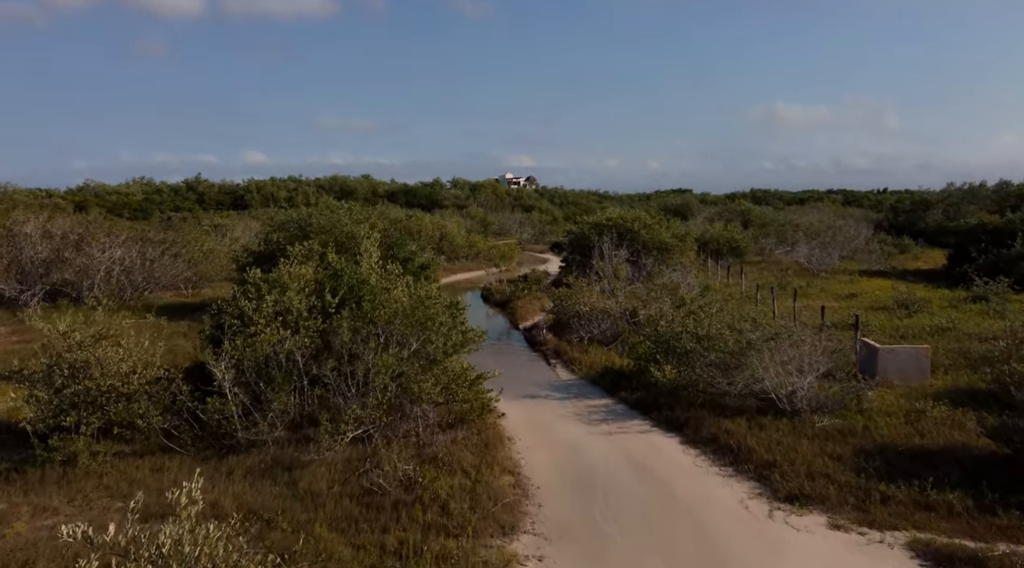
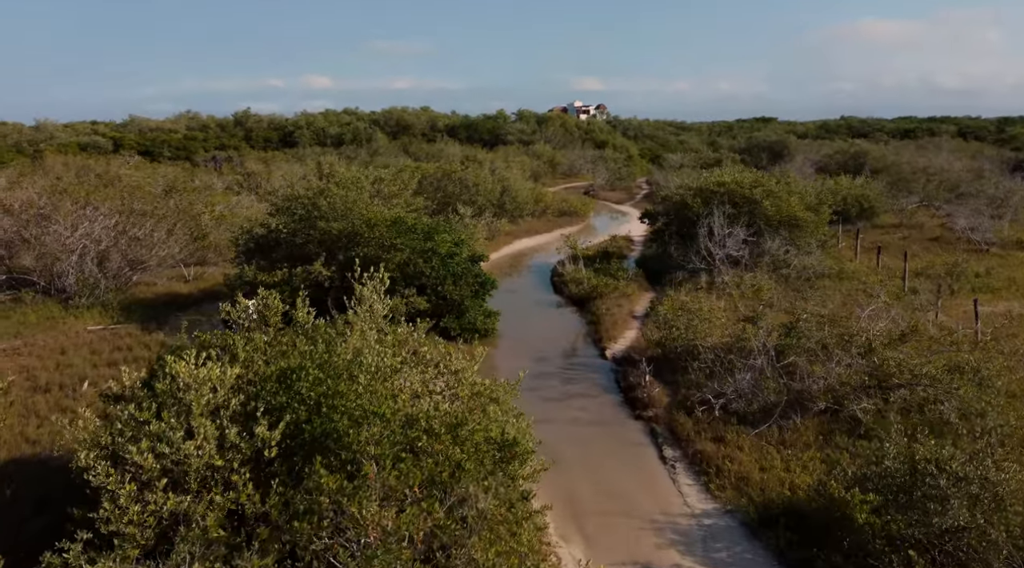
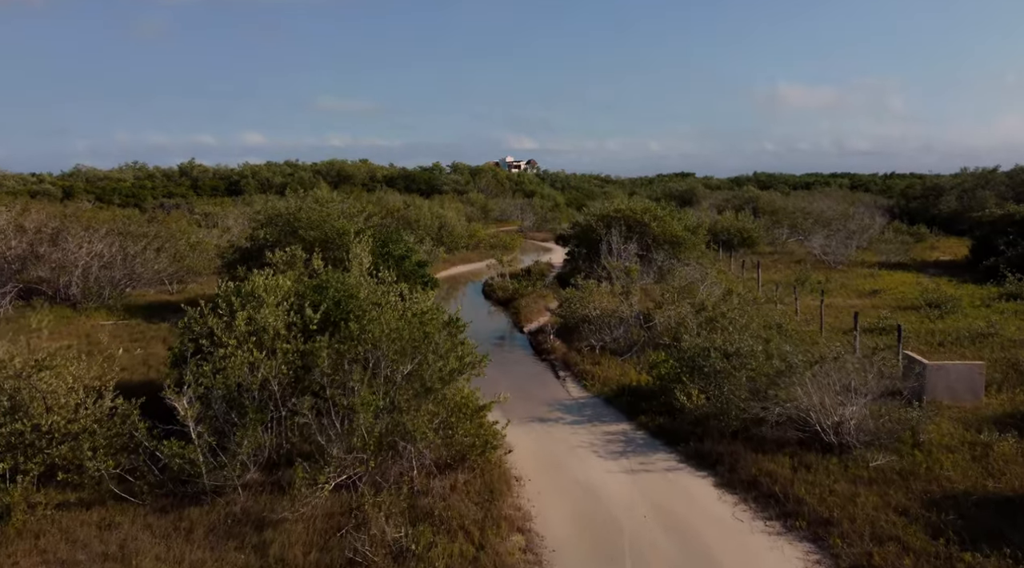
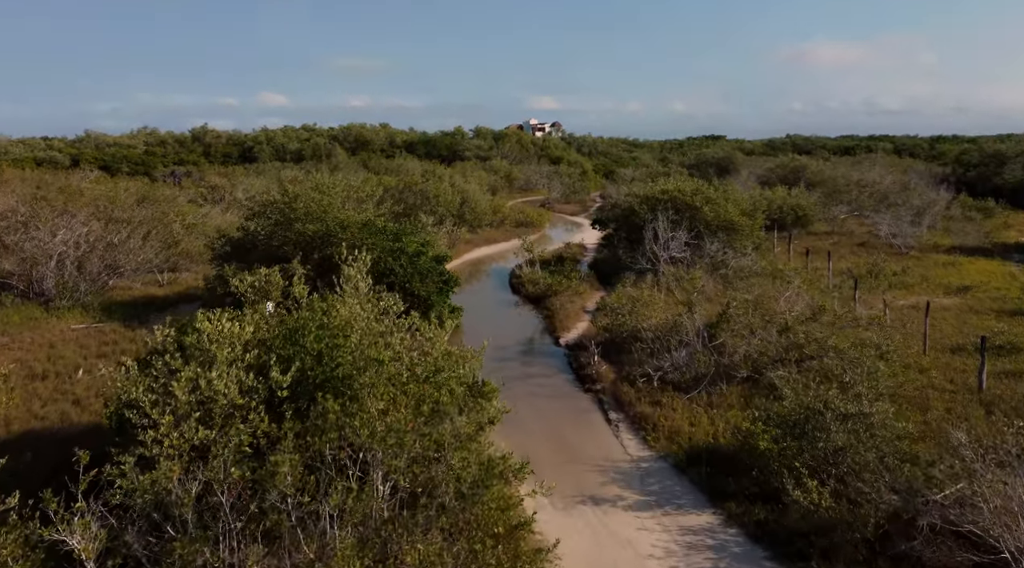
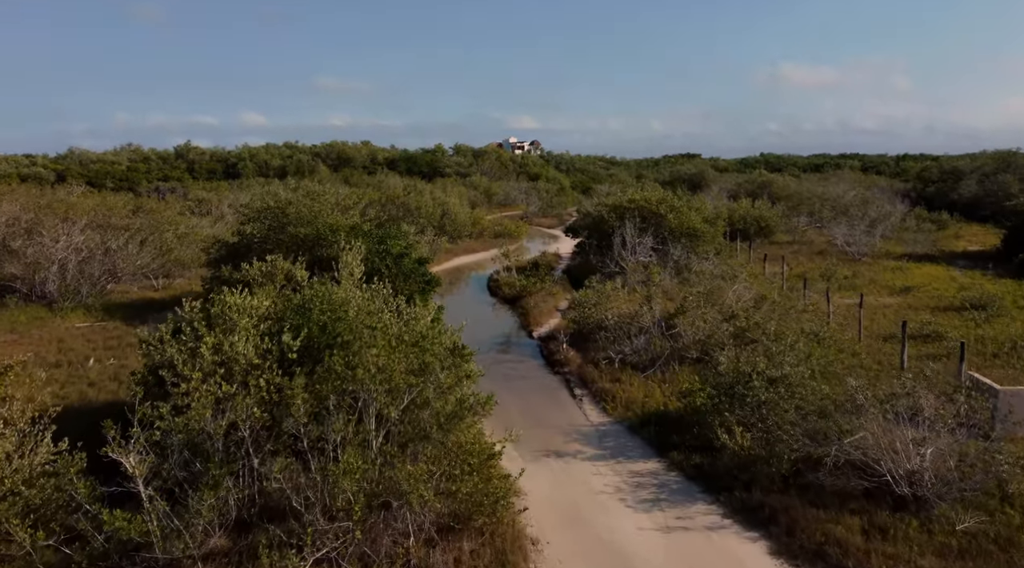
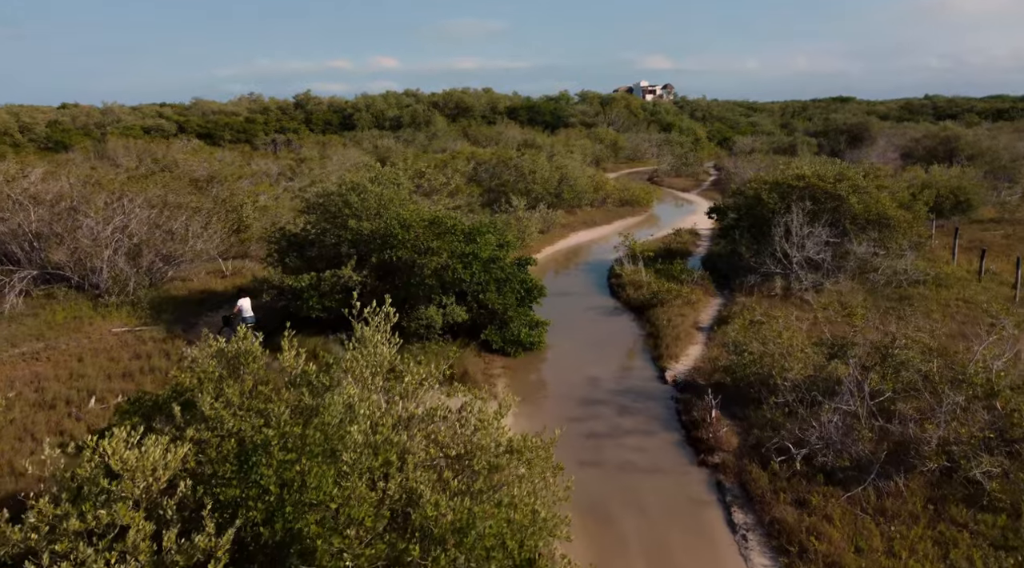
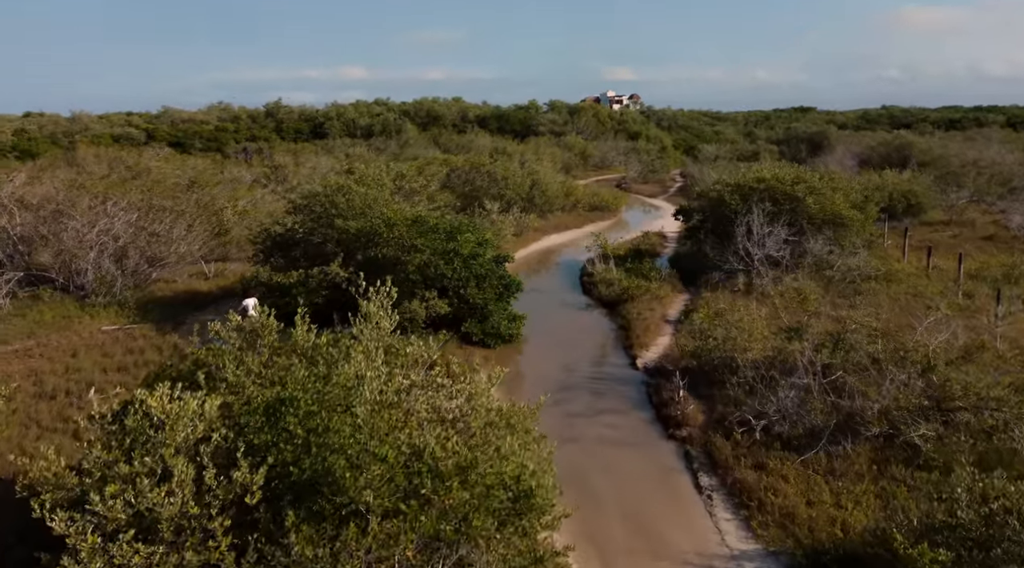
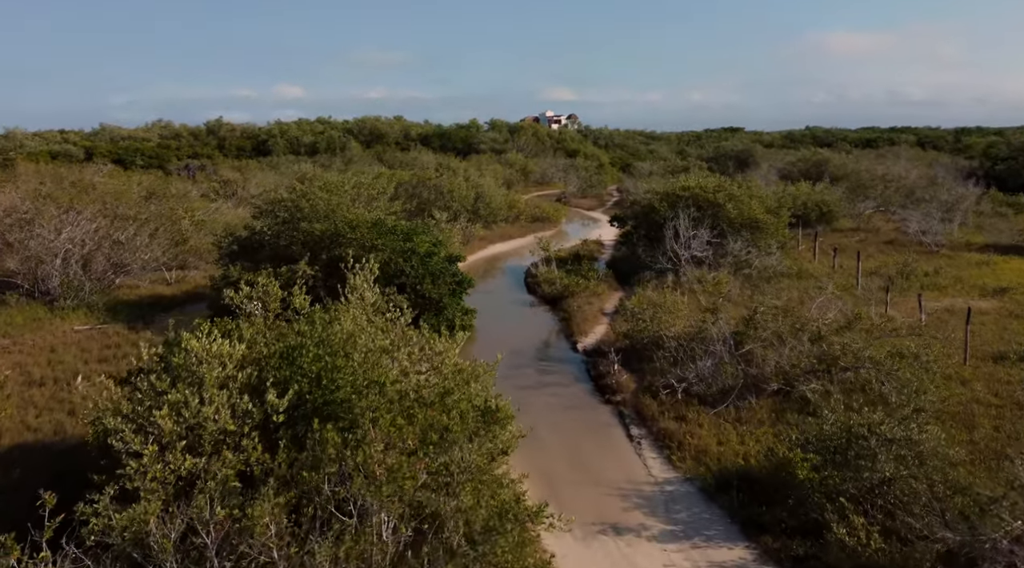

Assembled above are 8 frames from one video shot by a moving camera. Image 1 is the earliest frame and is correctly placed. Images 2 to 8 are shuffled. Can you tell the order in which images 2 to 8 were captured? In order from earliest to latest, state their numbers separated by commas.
3, 5, 4, 8, 2, 7, 6
